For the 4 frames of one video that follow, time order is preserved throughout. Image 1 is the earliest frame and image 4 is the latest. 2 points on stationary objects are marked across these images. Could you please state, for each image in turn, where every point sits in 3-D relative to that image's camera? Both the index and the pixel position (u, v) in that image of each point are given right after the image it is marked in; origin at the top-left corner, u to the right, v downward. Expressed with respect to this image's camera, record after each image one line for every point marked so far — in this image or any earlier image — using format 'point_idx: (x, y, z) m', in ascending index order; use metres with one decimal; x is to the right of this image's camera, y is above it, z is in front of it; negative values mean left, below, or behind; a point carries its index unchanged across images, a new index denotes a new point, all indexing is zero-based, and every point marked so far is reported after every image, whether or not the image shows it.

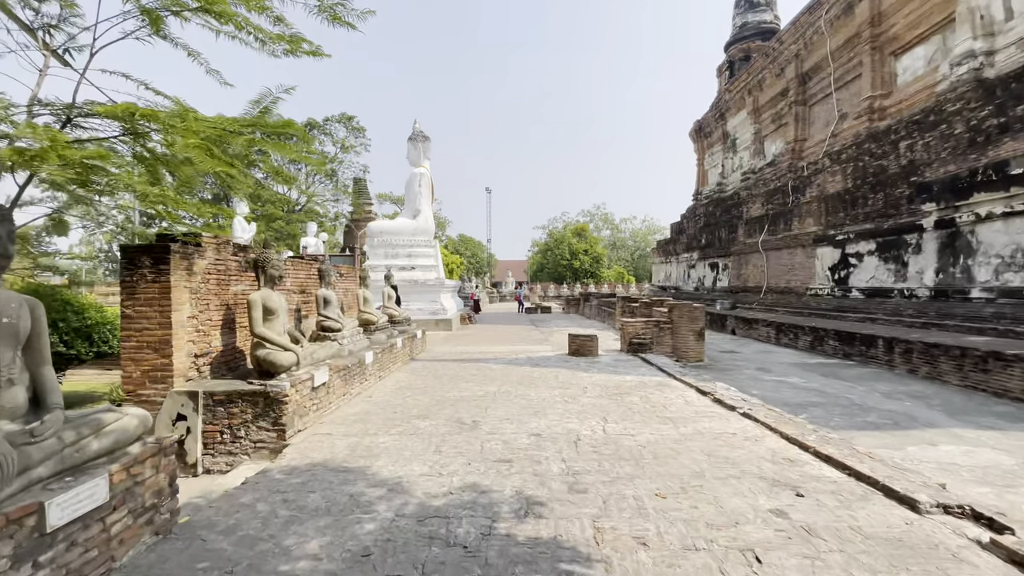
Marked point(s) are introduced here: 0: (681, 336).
0: (+3.2, -0.9, +9.0) m
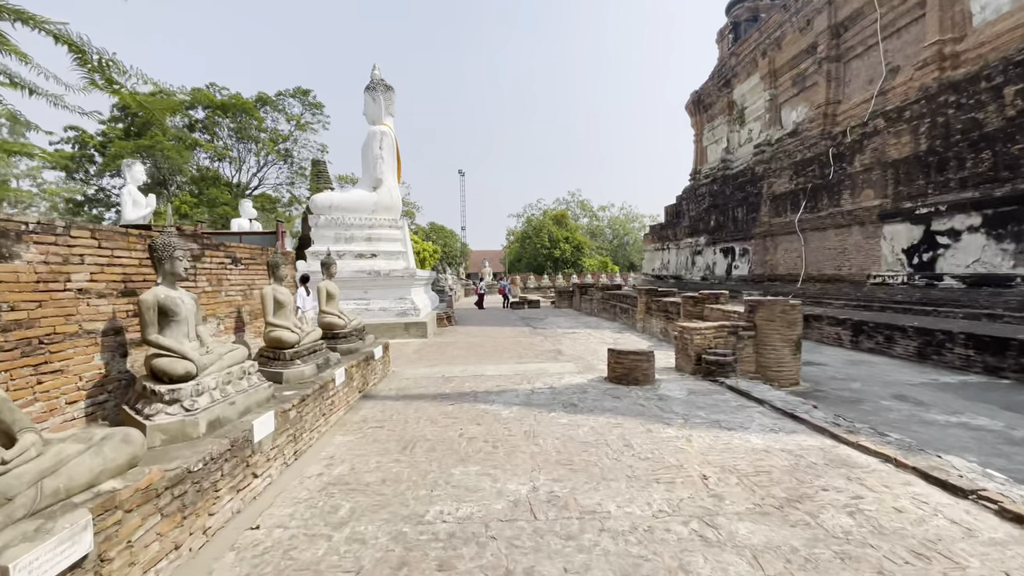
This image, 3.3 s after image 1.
0: (+3.3, -0.8, +6.1) m
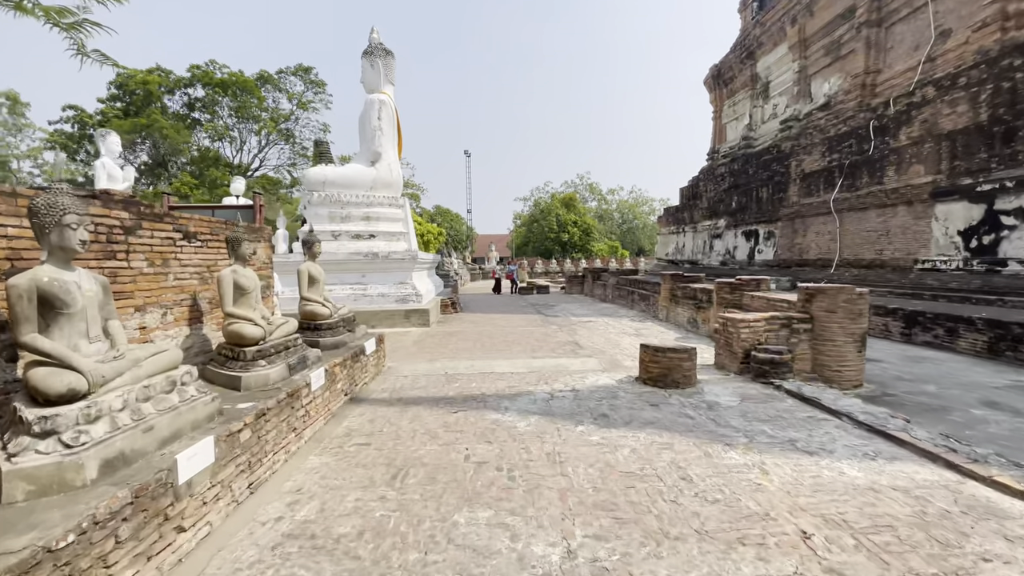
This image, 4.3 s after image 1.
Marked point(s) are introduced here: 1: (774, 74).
0: (+3.5, -0.6, +5.1) m
1: (+10.4, +8.5, +18.7) m
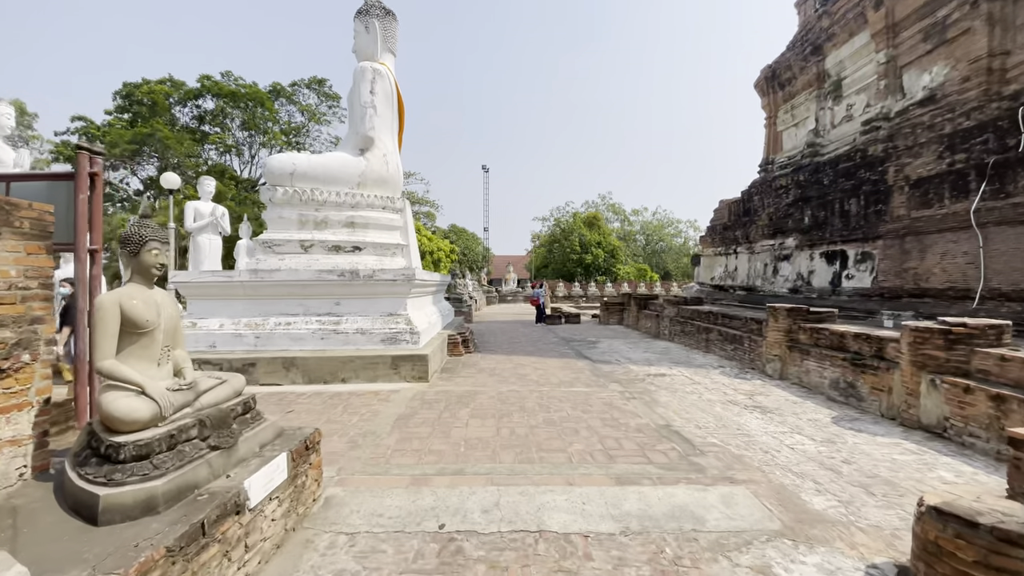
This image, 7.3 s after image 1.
0: (+3.9, -1.0, +2.1) m
1: (+11.3, +7.4, +15.9) m
